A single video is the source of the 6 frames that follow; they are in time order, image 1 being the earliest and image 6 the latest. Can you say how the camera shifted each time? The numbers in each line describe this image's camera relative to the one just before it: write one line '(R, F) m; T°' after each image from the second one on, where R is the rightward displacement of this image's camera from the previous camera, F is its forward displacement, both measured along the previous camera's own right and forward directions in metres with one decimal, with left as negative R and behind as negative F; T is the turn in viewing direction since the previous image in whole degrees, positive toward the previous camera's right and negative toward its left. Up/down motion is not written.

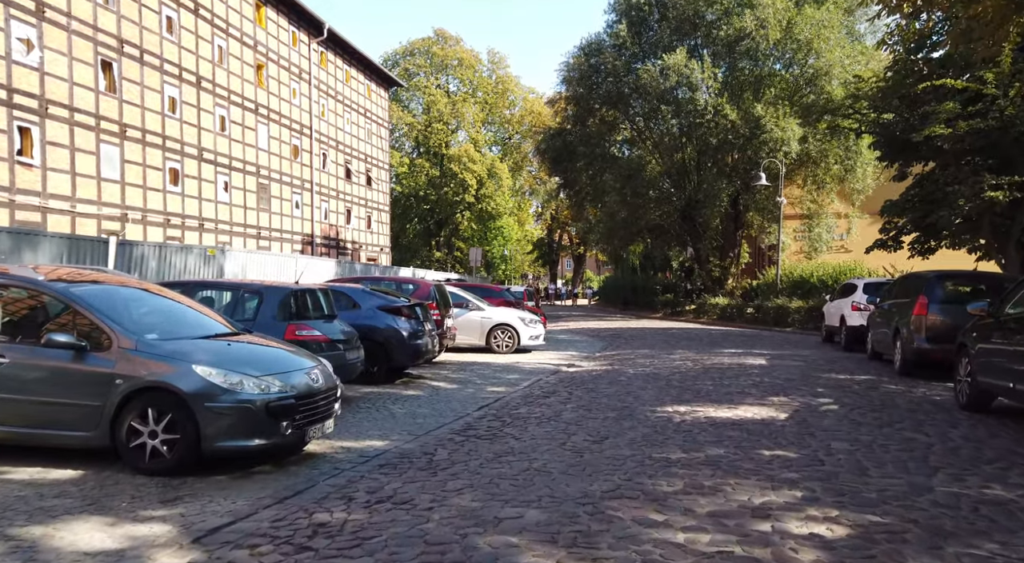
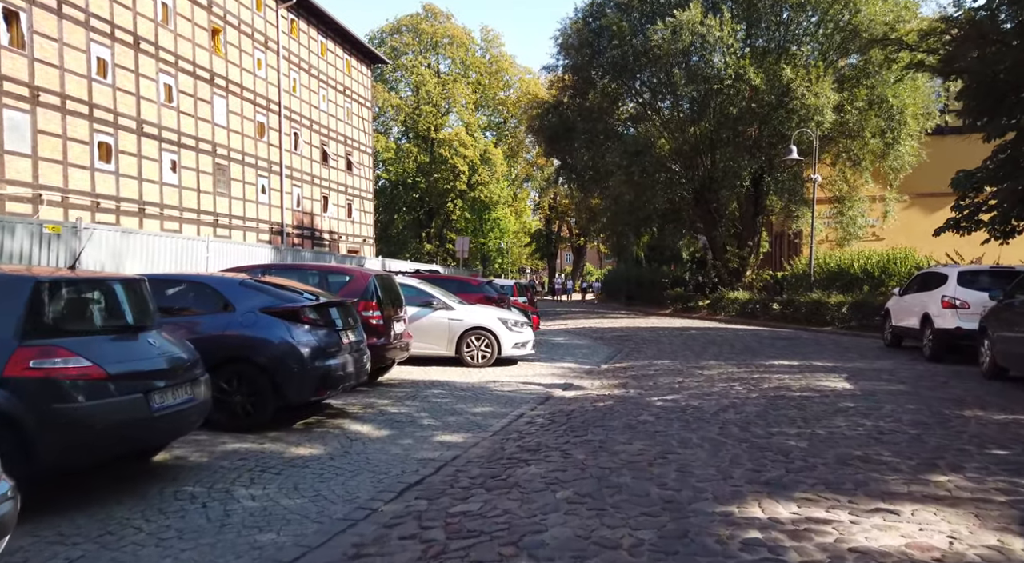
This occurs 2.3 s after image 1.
(+0.3, +4.3) m; 0°
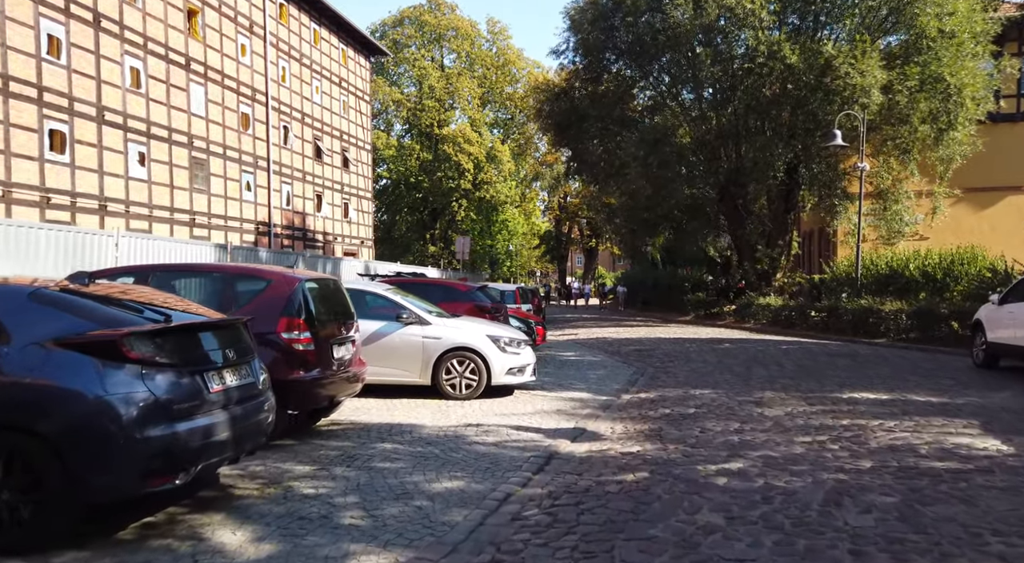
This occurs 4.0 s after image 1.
(+0.2, +3.1) m; -1°
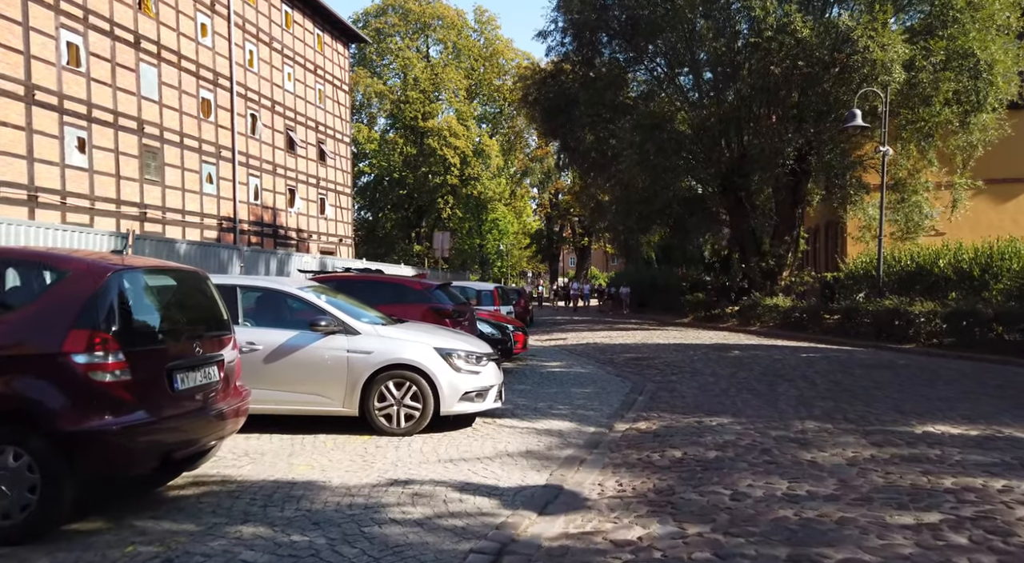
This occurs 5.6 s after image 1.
(+0.3, +2.6) m; 0°
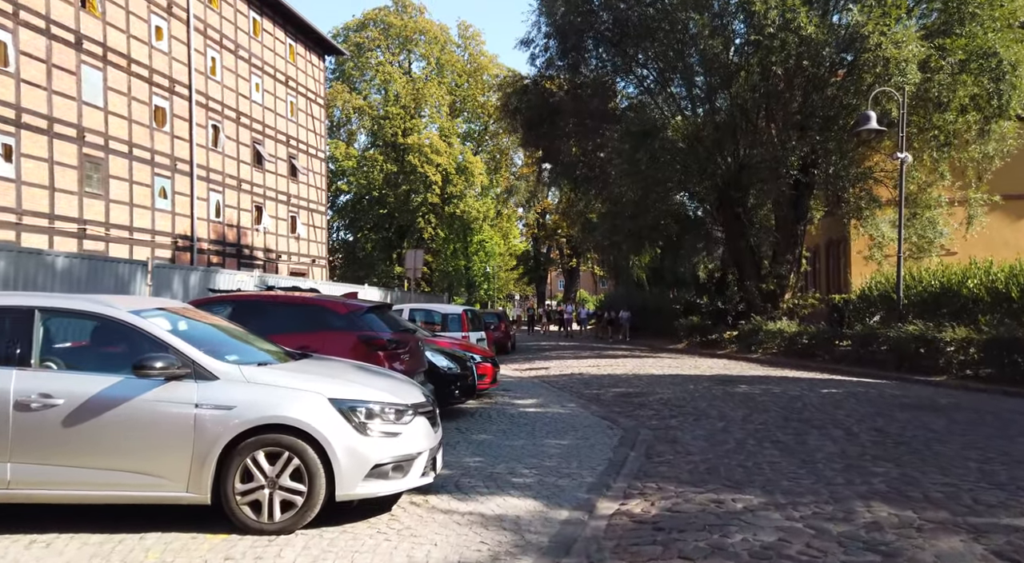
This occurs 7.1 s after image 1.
(+0.4, +2.4) m; +1°
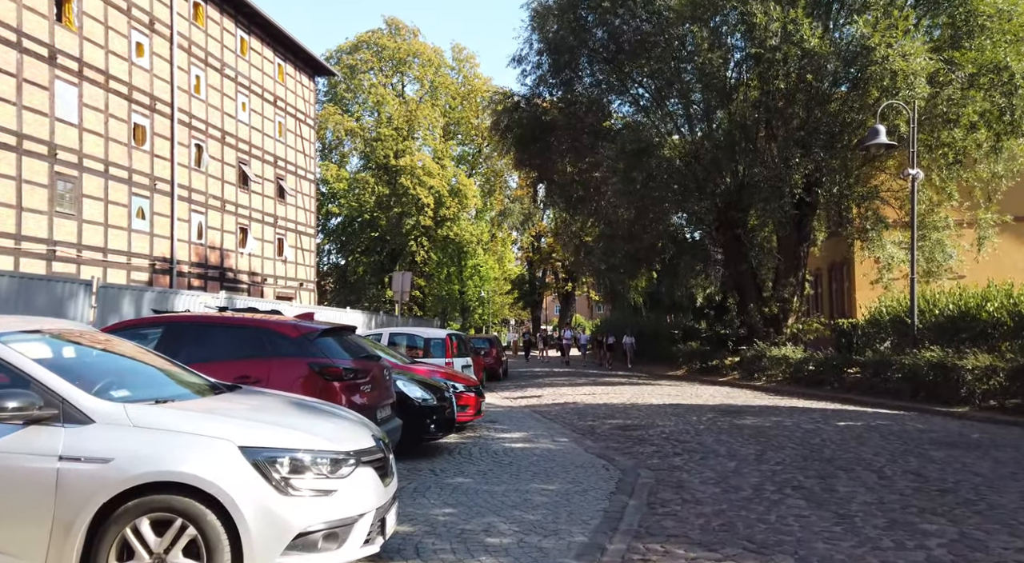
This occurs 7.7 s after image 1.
(+0.1, +1.1) m; 0°
